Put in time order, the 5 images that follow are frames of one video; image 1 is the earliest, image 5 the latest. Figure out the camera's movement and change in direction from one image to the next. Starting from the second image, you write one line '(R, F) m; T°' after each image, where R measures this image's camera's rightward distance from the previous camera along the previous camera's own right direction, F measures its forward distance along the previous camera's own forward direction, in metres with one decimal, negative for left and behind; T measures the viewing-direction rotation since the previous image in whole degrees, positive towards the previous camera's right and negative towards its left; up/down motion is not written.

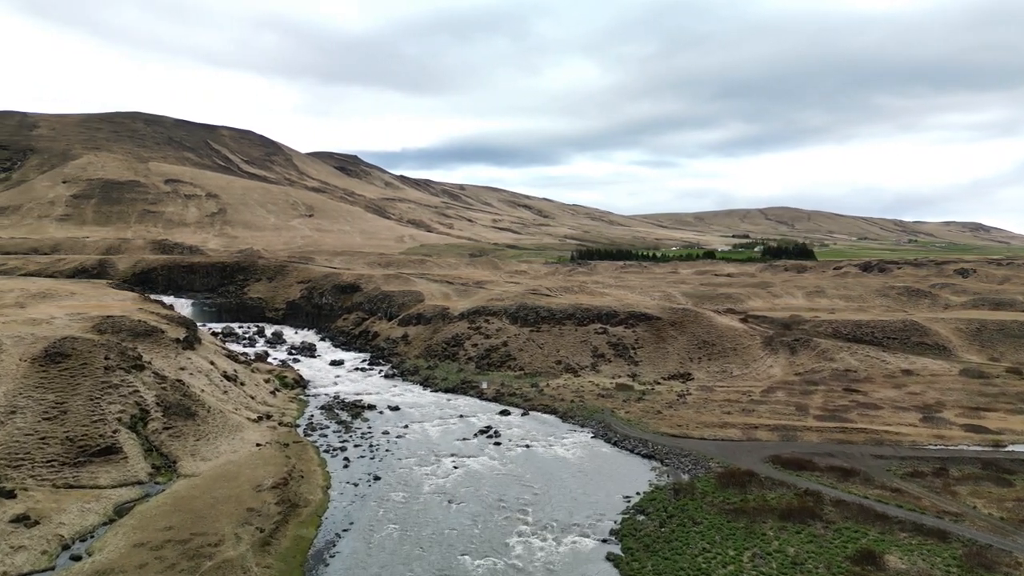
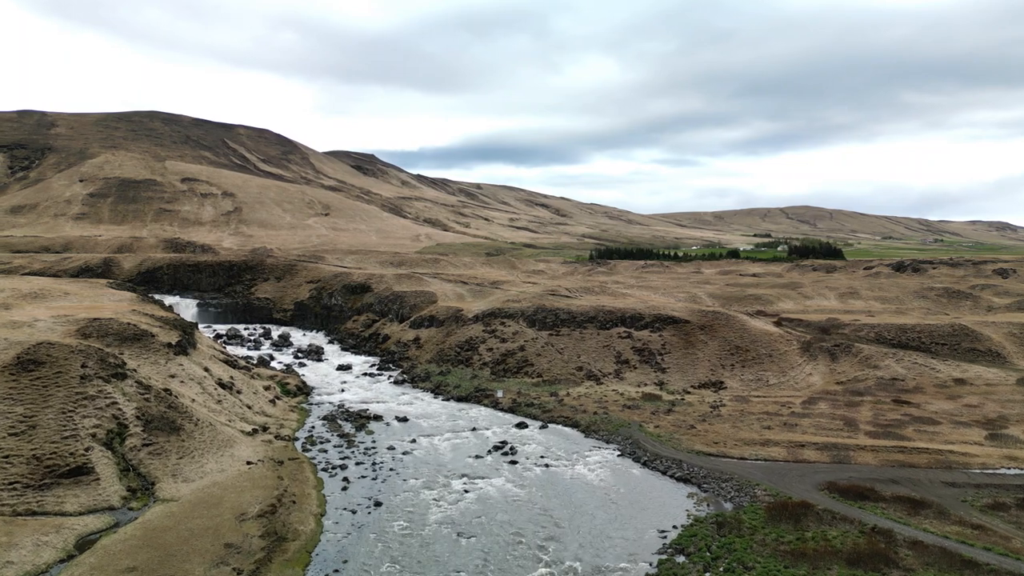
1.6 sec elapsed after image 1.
(-0.1, +3.7) m; -1°
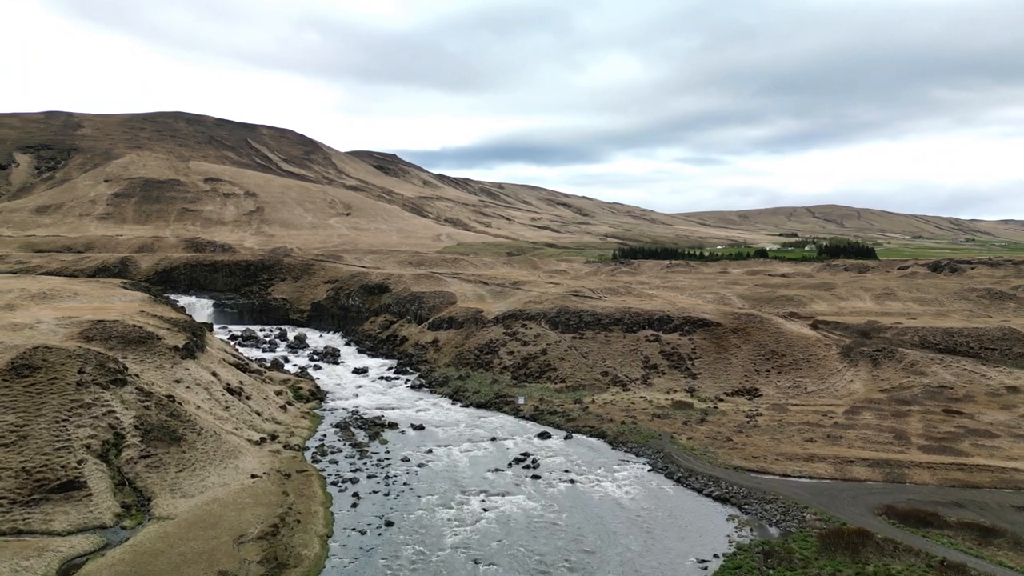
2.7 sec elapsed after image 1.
(-0.1, +2.3) m; -2°
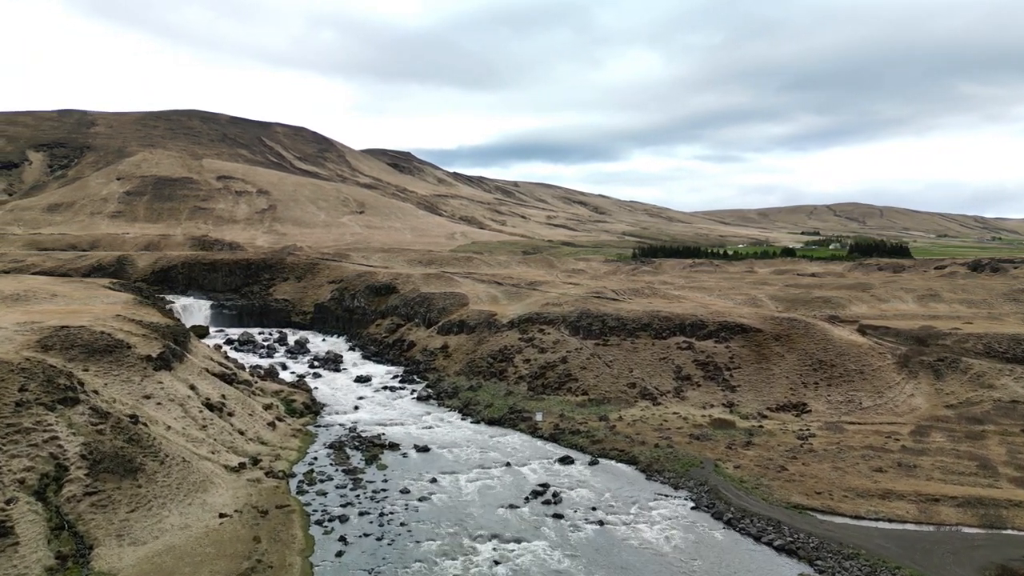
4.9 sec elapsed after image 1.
(-0.1, +4.9) m; -1°
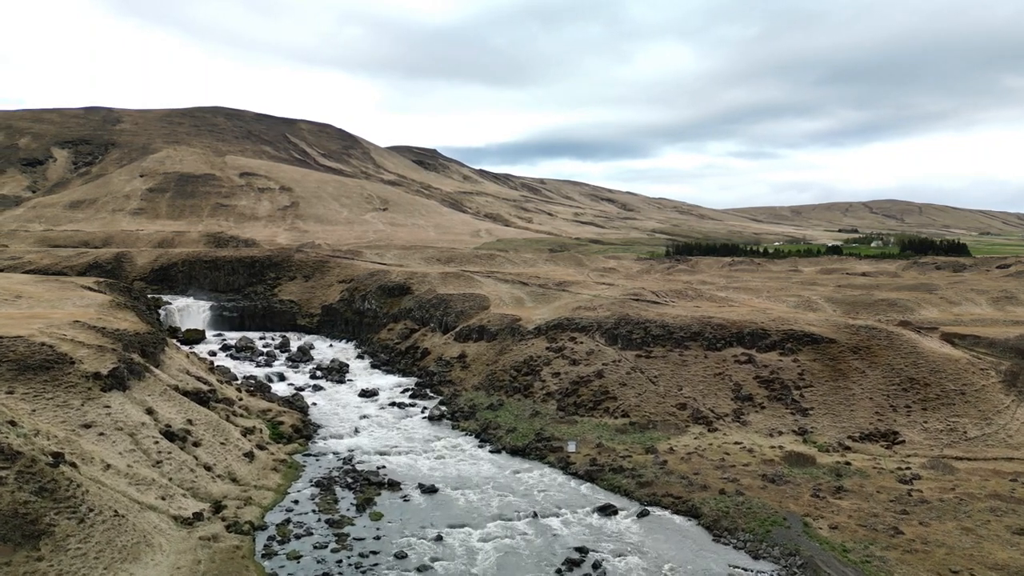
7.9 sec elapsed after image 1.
(-0.1, +6.7) m; -2°
